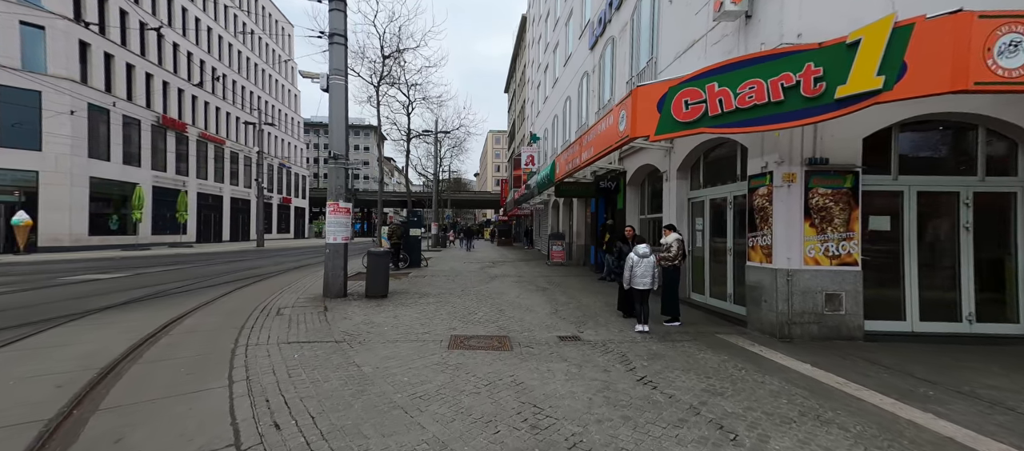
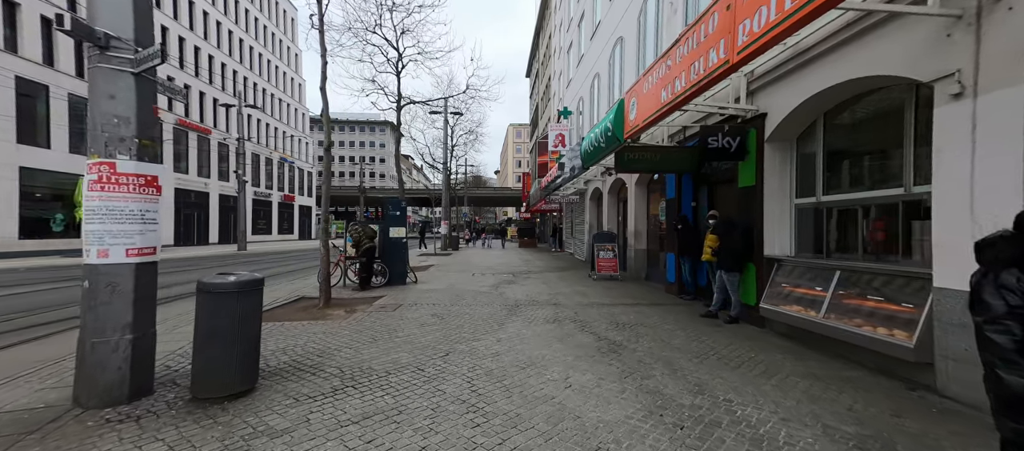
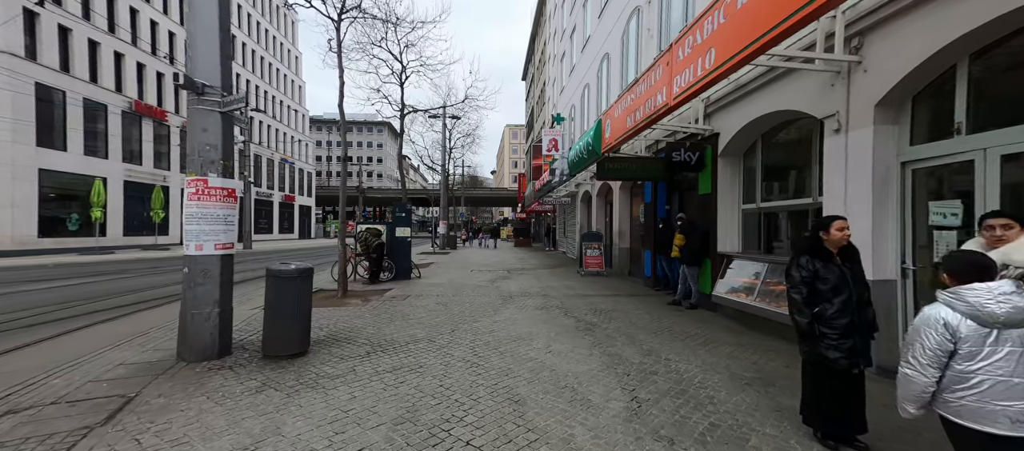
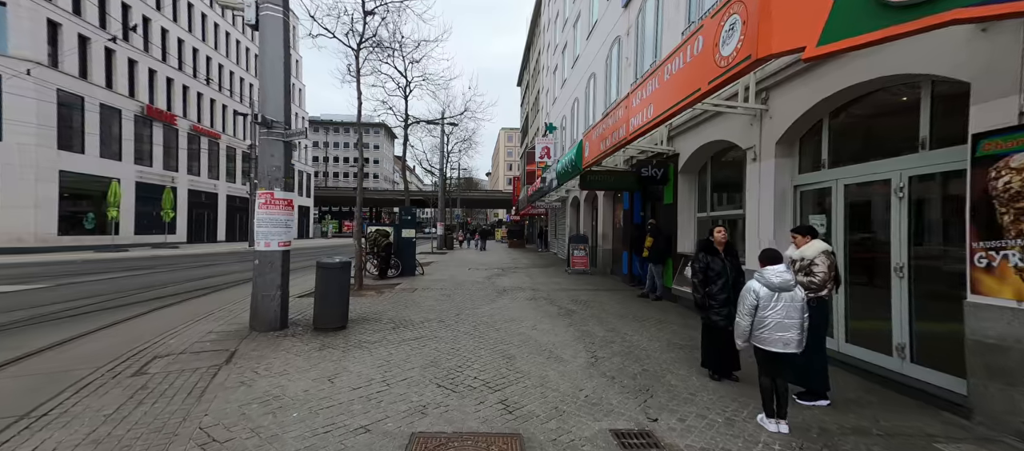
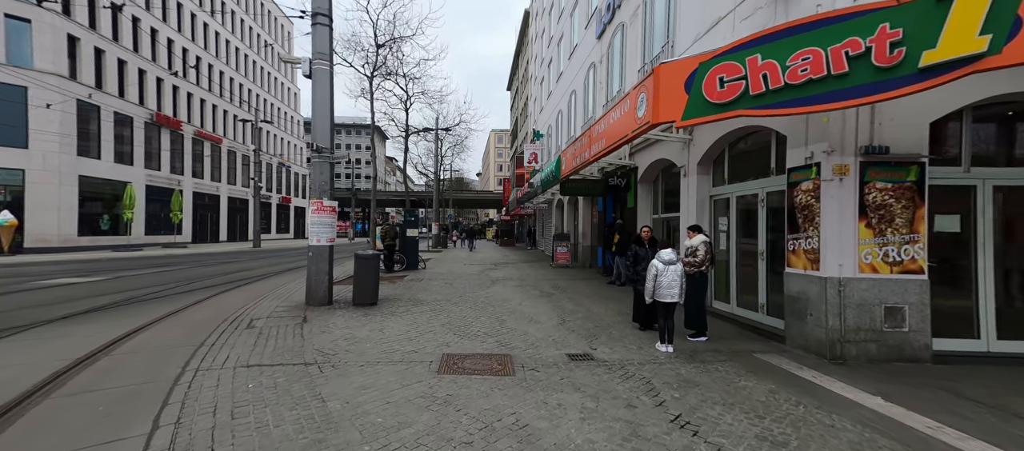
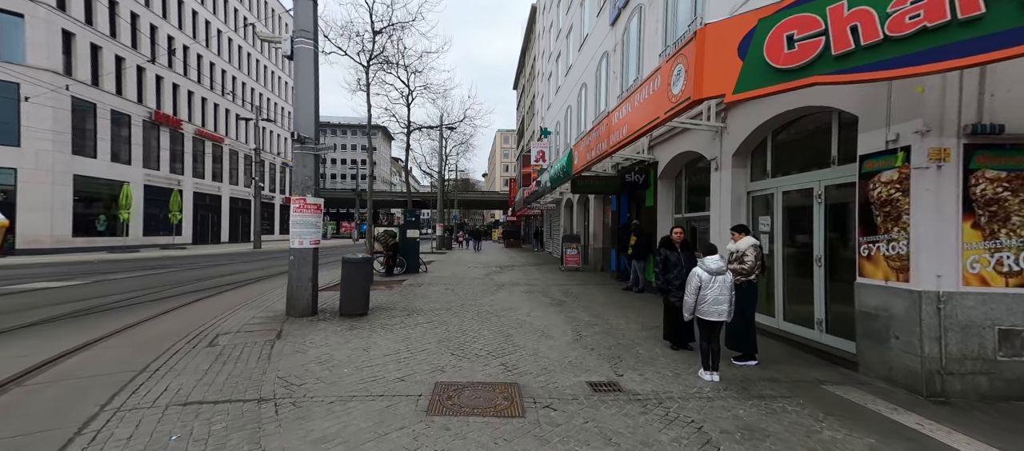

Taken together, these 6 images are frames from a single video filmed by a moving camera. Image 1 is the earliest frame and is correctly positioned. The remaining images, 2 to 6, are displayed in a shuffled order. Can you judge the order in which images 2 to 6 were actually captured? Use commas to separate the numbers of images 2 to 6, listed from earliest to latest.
5, 6, 4, 3, 2
